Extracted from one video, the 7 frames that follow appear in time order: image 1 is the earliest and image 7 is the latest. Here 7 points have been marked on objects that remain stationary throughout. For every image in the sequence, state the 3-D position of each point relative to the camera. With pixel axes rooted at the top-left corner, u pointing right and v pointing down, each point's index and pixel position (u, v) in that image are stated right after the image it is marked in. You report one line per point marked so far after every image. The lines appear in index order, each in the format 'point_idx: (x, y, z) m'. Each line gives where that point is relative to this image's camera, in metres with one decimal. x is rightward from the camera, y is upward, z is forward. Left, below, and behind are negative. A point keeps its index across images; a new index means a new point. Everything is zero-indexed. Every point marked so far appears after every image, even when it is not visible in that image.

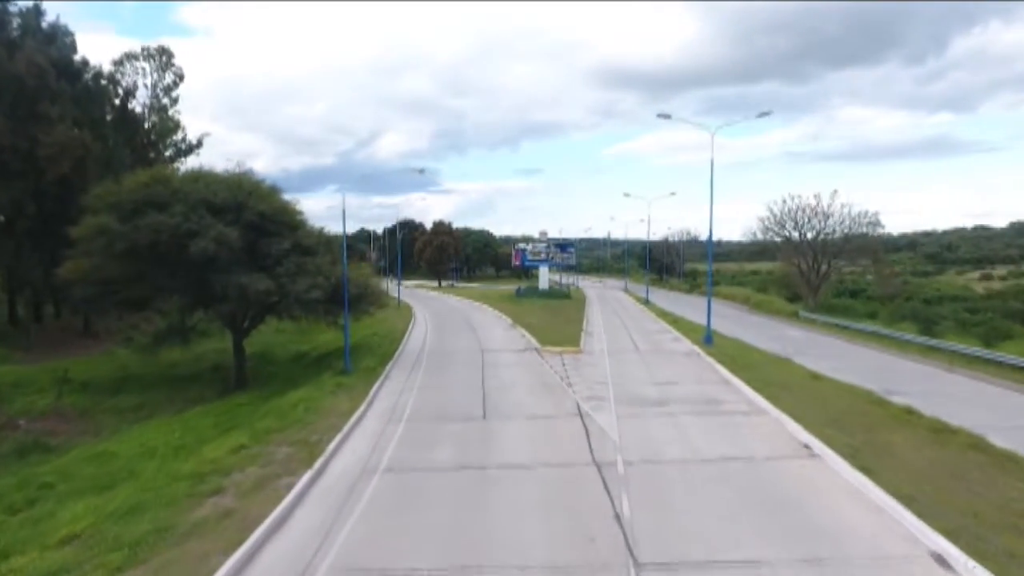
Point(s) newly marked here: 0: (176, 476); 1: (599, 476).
0: (-11.4, -6.4, +16.7) m
1: (+2.9, -6.3, +16.5) m
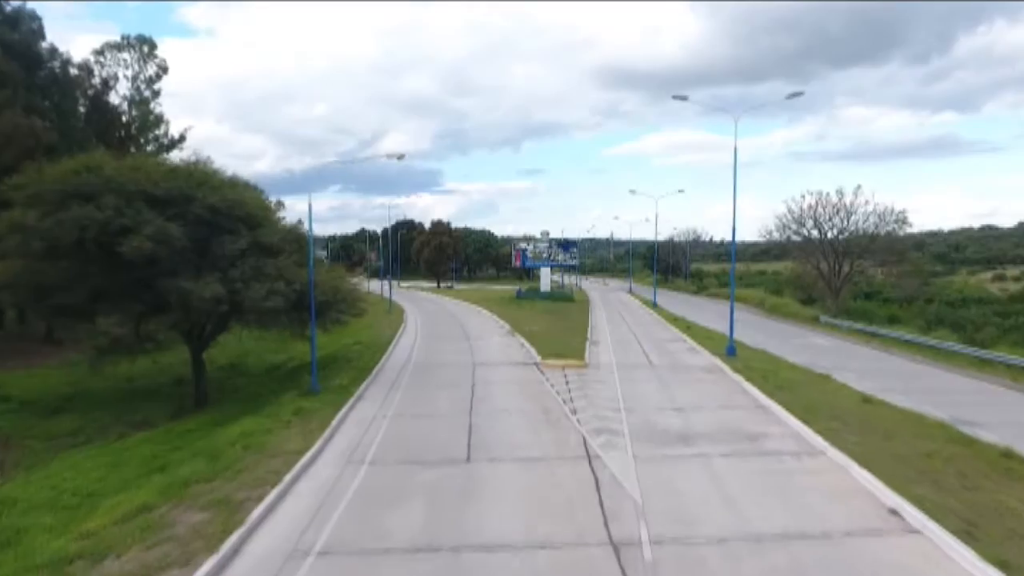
0: (-11.8, -6.7, +12.1) m
1: (+2.5, -6.6, +11.9) m
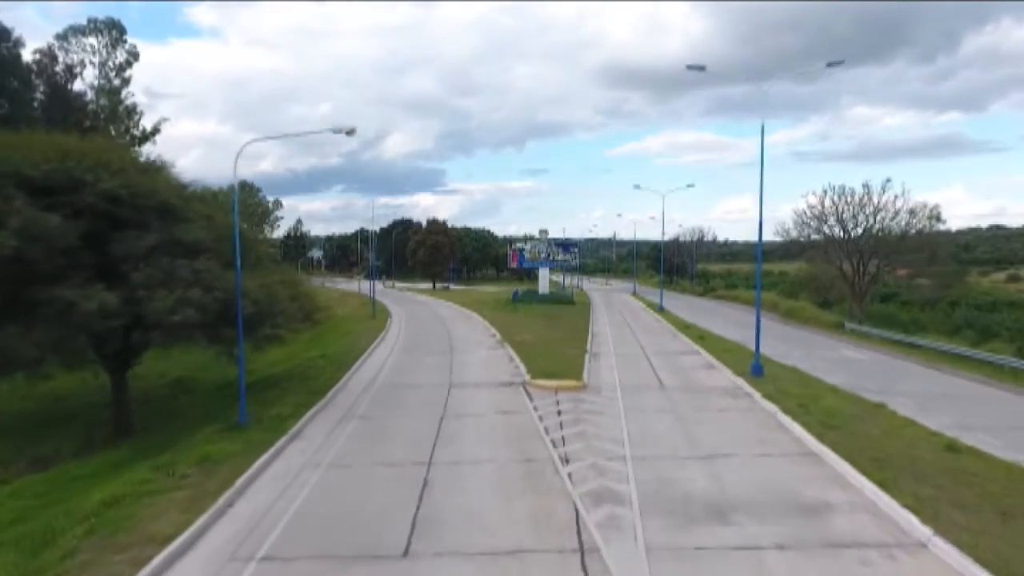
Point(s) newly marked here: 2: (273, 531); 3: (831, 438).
0: (-12.9, -7.1, +6.6) m
1: (+1.4, -7.0, +6.4) m
2: (-6.6, -6.6, +13.8) m
3: (+12.4, -5.9, +19.2) m
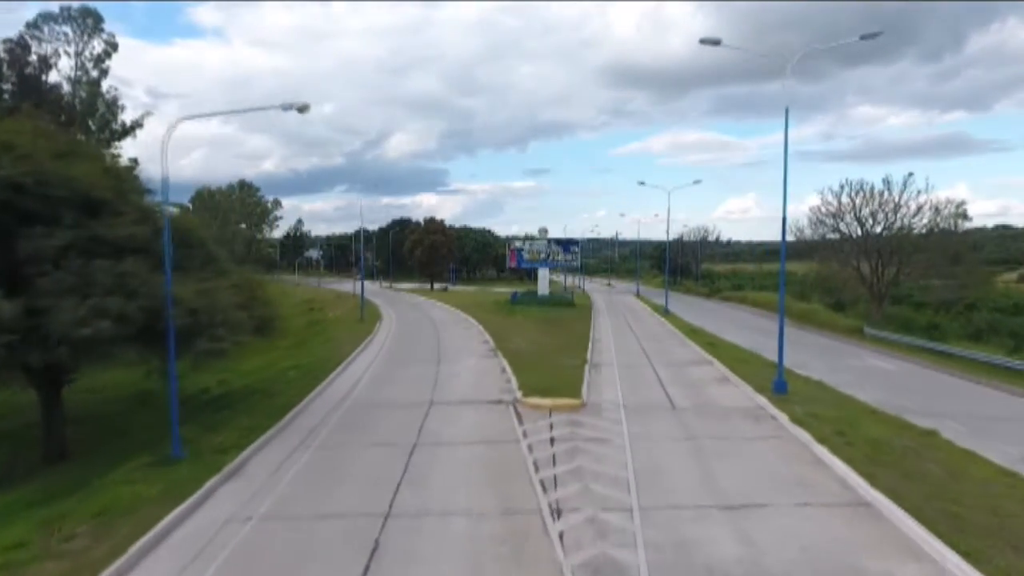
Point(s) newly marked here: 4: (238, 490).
0: (-13.6, -7.3, +3.2) m
1: (+0.7, -7.3, +2.8) m
2: (-7.3, -6.9, +10.2) m
3: (+11.8, -6.1, +15.6) m
4: (-9.2, -6.6, +16.6) m
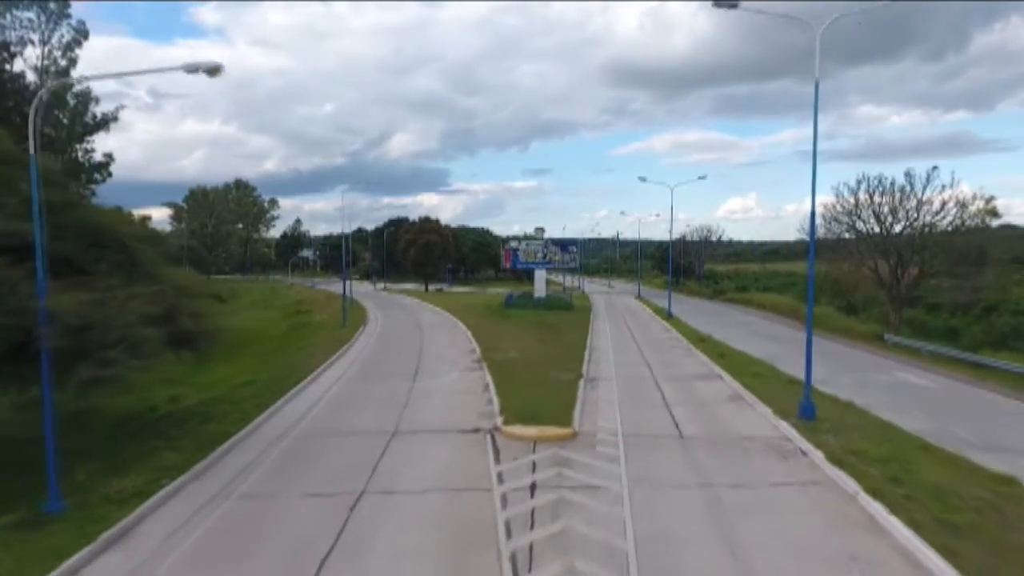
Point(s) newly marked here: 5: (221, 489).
0: (-14.6, -7.6, -0.7) m
1: (-0.3, -7.6, -1.1) m
2: (-8.3, -7.2, +6.3) m
3: (+10.8, -6.4, +11.6) m
4: (-10.1, -7.0, +12.7) m
5: (-9.8, -6.7, +16.6) m
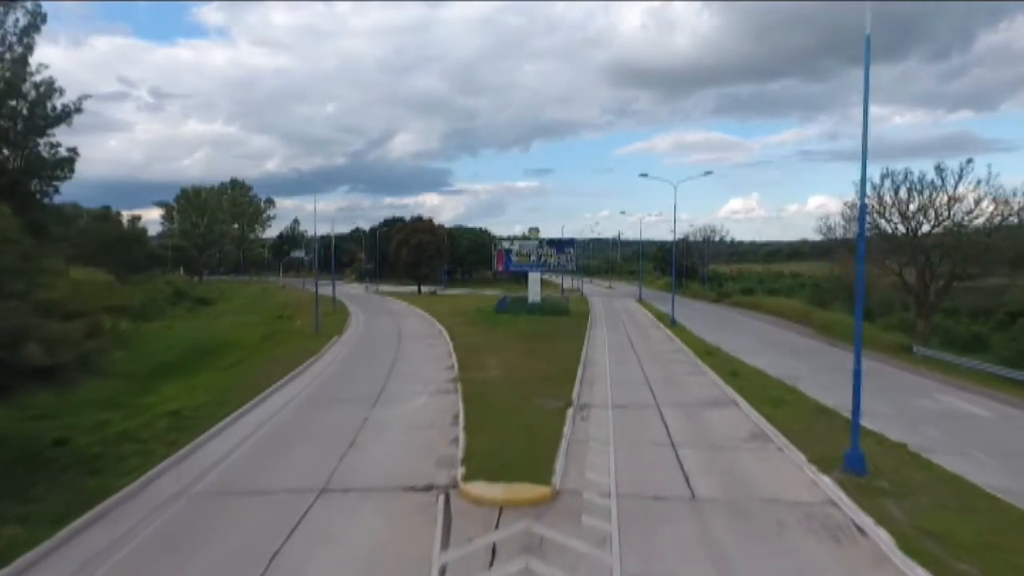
0: (-15.9, -8.2, -5.5) m
1: (-1.6, -8.1, -5.9) m
2: (-9.6, -7.7, +1.6) m
3: (+9.5, -7.0, +6.8) m
4: (-11.4, -7.5, +7.9) m
5: (-11.1, -7.2, +11.8) m
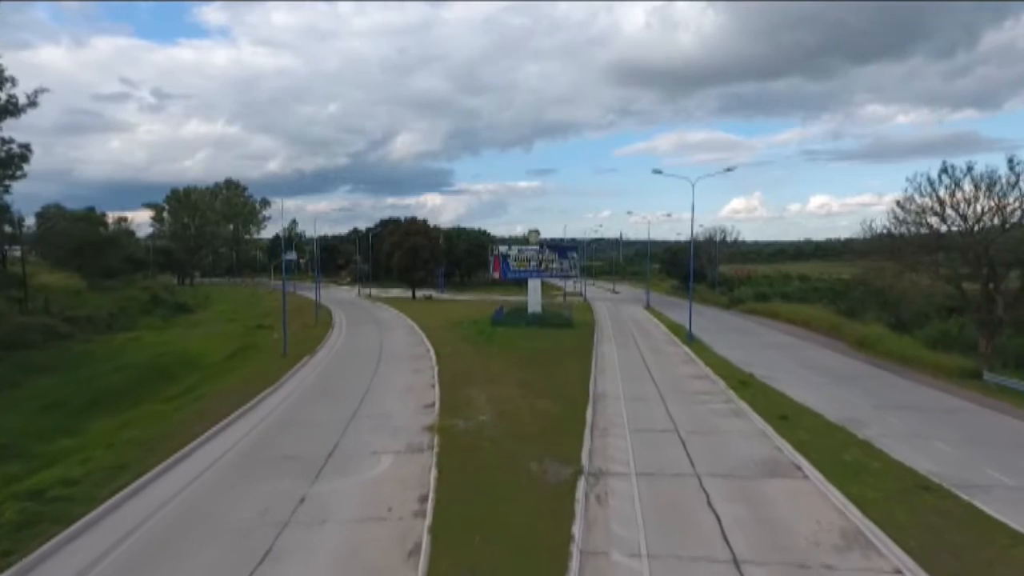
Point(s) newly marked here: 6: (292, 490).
0: (-16.4, -9.3, -12.0) m
1: (-2.1, -9.3, -12.5) m
2: (-10.1, -8.9, -5.0) m
3: (+9.1, -8.1, +0.1) m
4: (-11.9, -8.7, +1.3) m
5: (-11.5, -8.4, +5.2) m
6: (-8.3, -7.6, +18.8) m
